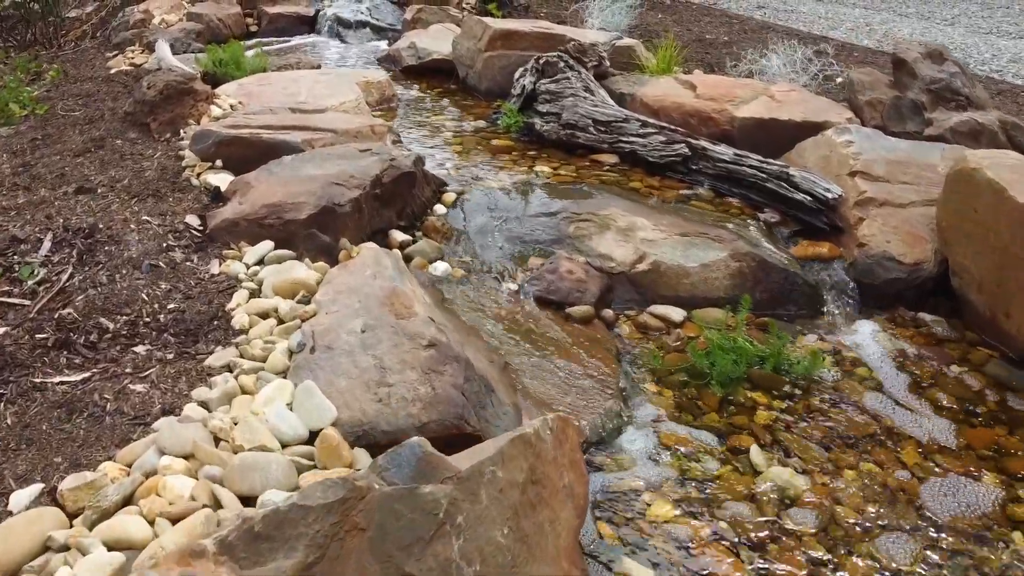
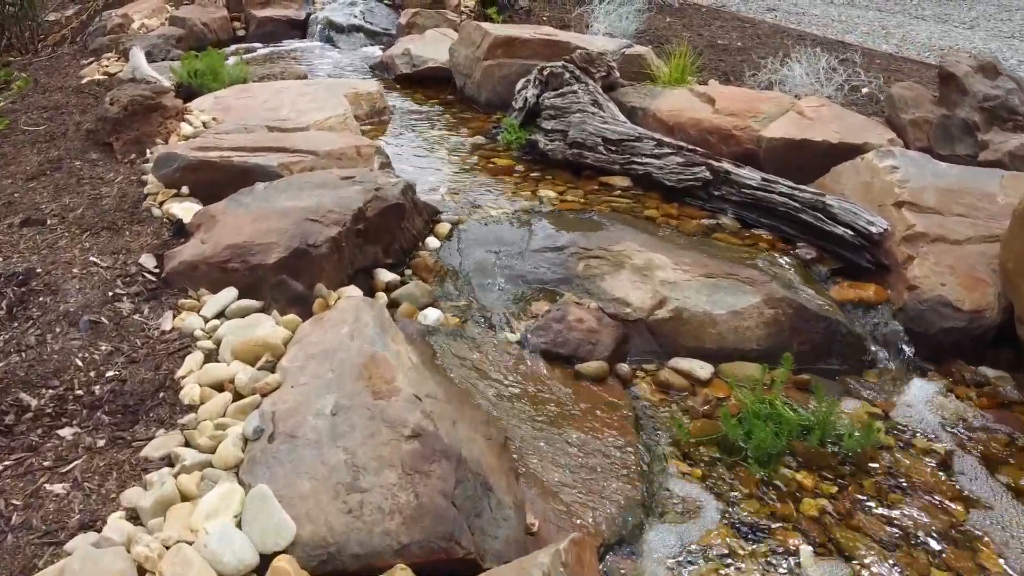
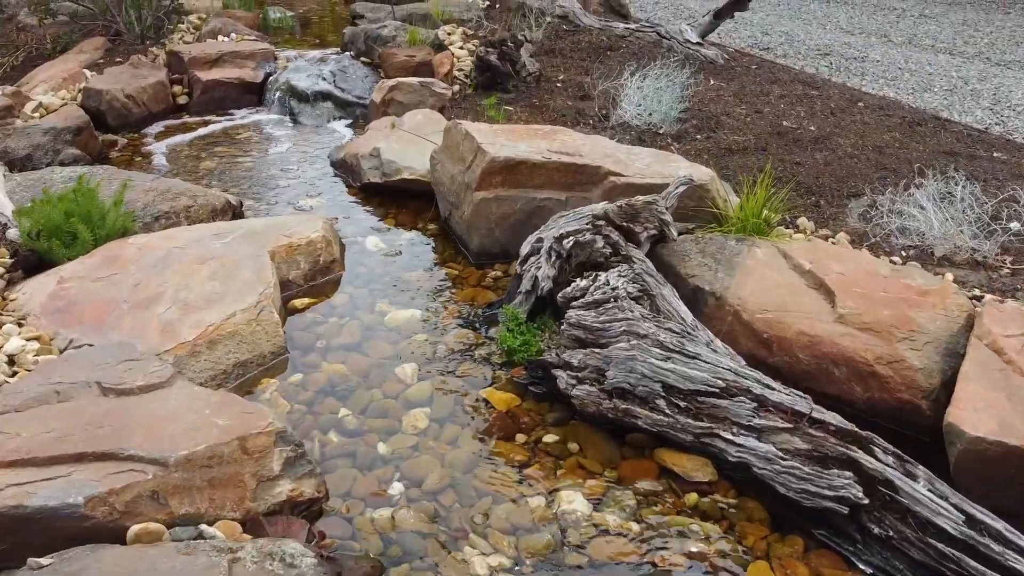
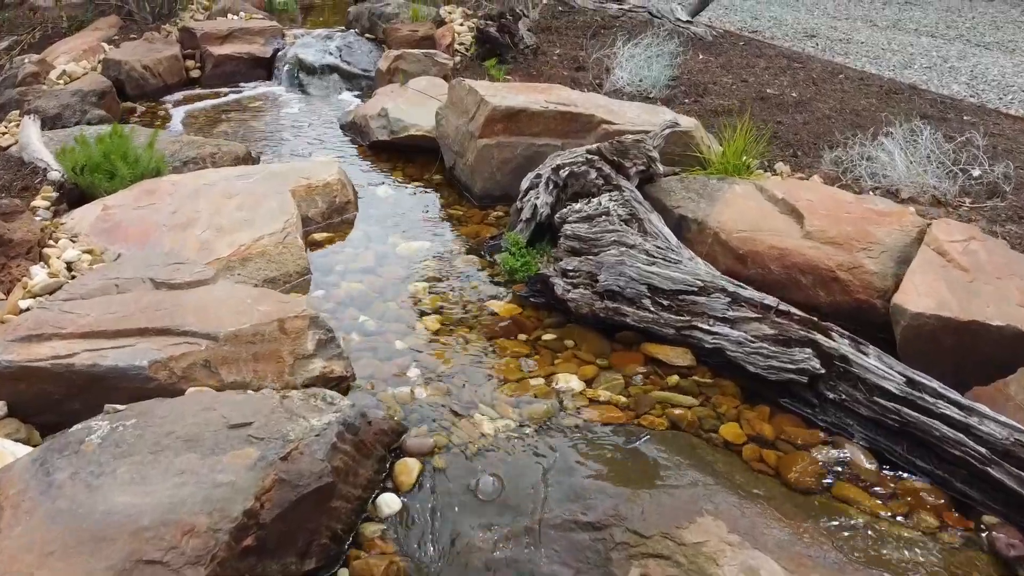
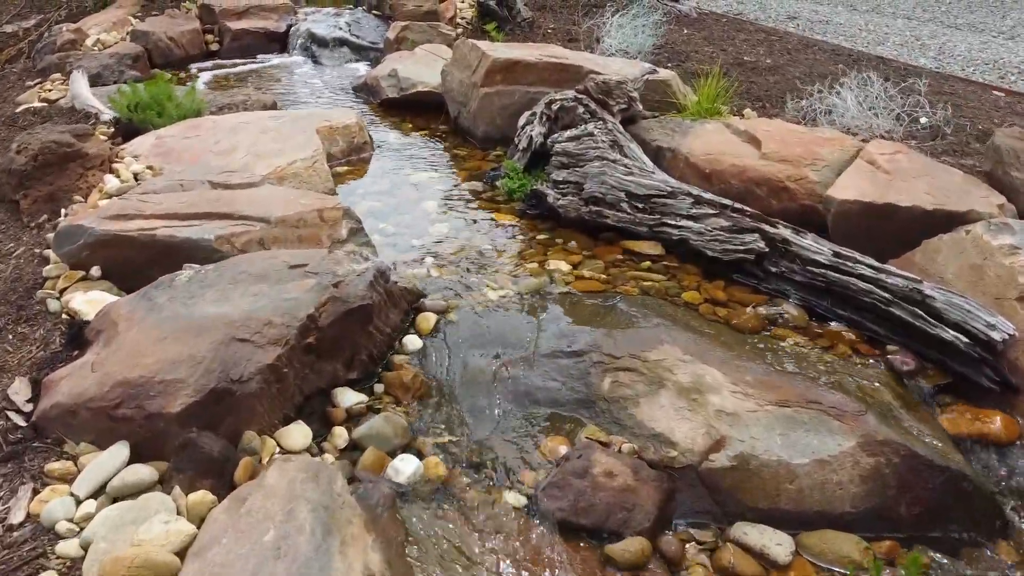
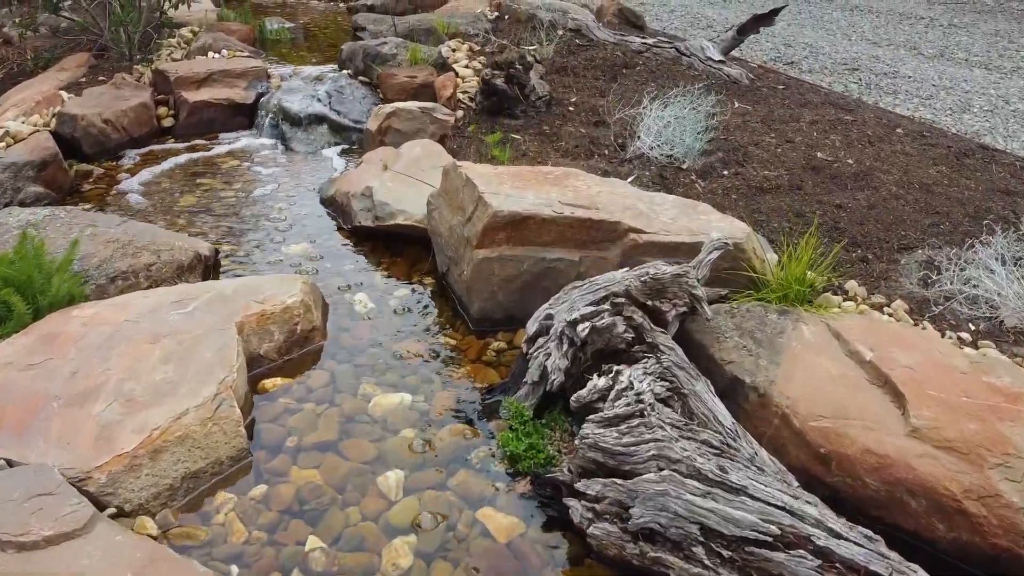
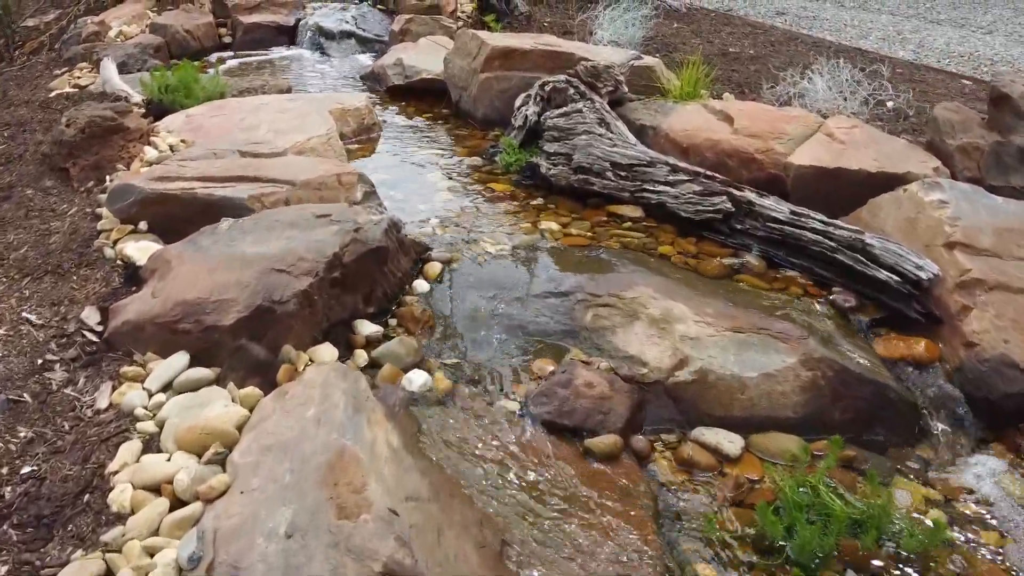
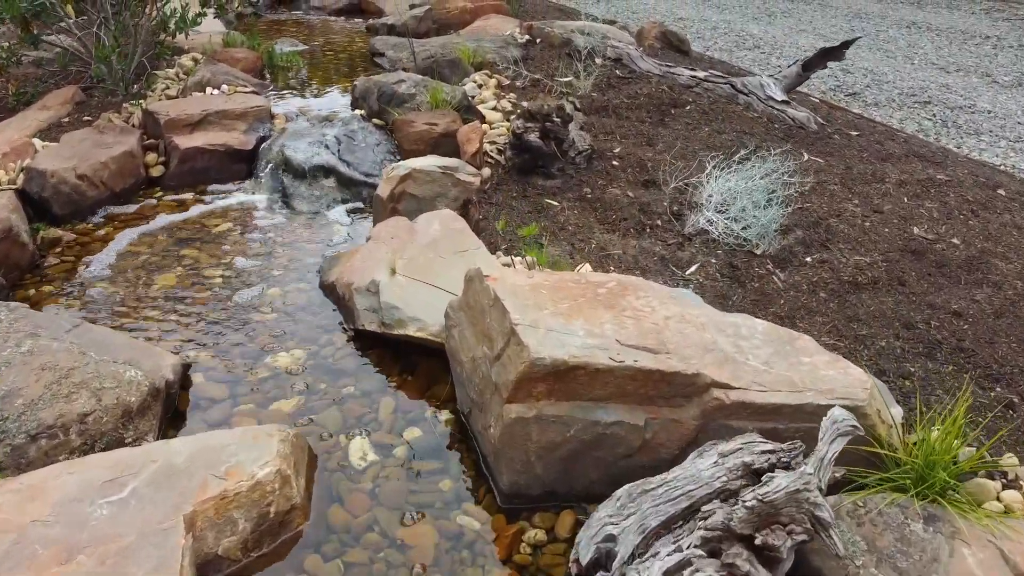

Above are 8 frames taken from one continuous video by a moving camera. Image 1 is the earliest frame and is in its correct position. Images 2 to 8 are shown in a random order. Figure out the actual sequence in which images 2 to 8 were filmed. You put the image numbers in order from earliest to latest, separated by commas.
2, 7, 5, 4, 3, 6, 8
